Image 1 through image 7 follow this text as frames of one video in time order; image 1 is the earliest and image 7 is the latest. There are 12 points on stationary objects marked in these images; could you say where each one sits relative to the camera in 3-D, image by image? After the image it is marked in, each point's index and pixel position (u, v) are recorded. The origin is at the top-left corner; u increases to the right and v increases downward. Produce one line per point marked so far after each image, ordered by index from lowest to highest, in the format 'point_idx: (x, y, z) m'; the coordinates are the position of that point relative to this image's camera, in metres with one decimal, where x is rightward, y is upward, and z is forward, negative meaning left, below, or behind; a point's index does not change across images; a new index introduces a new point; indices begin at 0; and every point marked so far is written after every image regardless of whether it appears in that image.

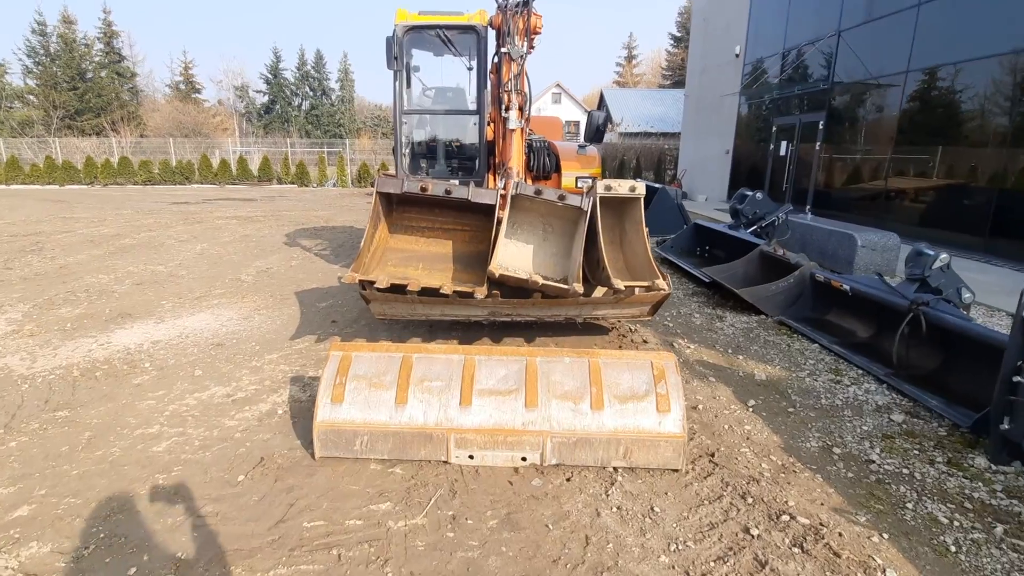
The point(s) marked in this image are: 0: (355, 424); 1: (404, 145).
0: (-0.8, -0.7, +2.8) m
1: (-1.2, +1.7, +6.1) m
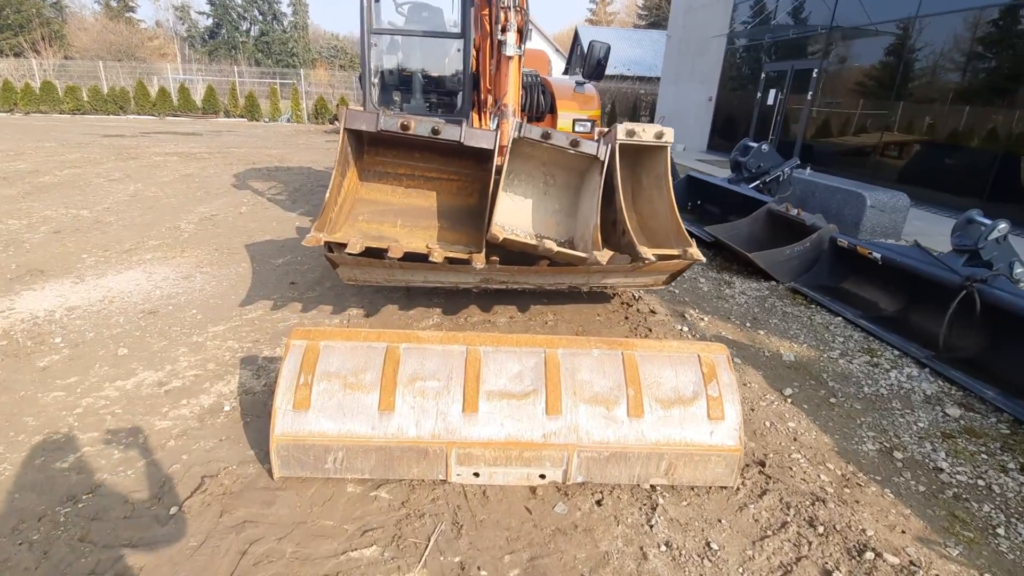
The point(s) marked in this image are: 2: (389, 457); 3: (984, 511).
0: (-0.8, -0.6, +2.1) m
1: (-1.3, +2.1, +5.1) m
2: (-0.5, -0.7, +2.2) m
3: (+2.1, -1.0, +2.3) m
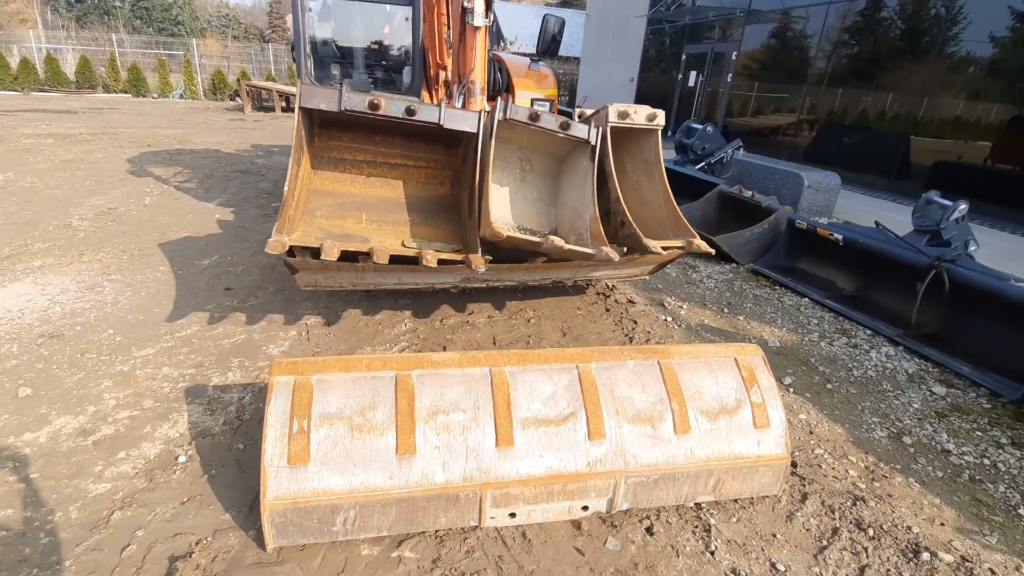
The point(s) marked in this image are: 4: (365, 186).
0: (-0.6, -0.7, +1.7) m
1: (-1.7, +2.1, +4.5) m
2: (-0.3, -0.8, +1.8) m
3: (+2.2, -0.9, +2.3) m
4: (-0.9, +0.6, +3.3) m
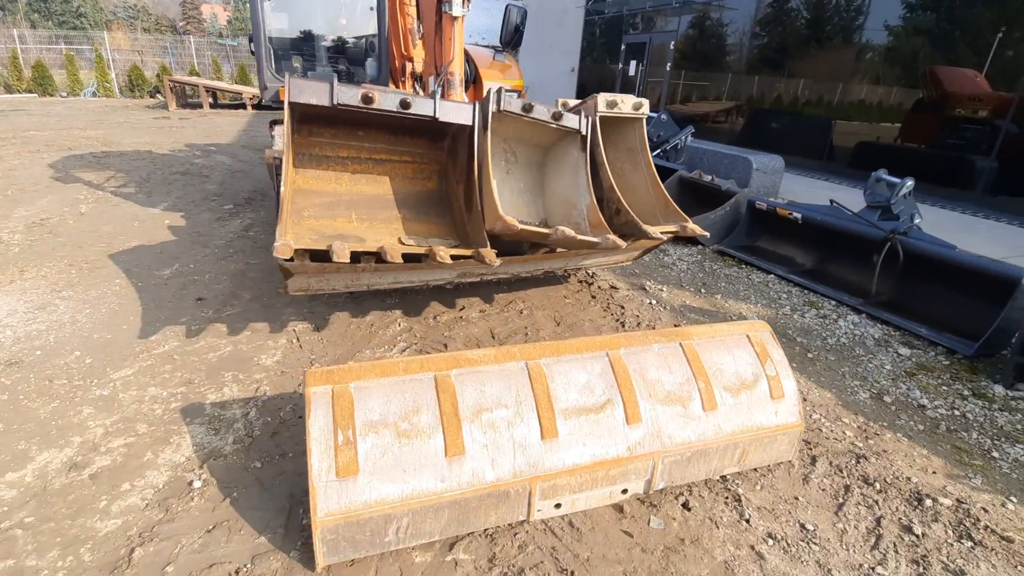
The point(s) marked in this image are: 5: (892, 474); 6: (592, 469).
0: (-0.4, -0.7, +1.7) m
1: (-2.0, +2.1, +4.2) m
2: (-0.2, -0.8, +1.8) m
3: (+2.3, -0.8, +2.6) m
4: (-1.0, +0.6, +3.1) m
5: (+1.7, -0.8, +2.3) m
6: (+0.3, -0.7, +1.9) m
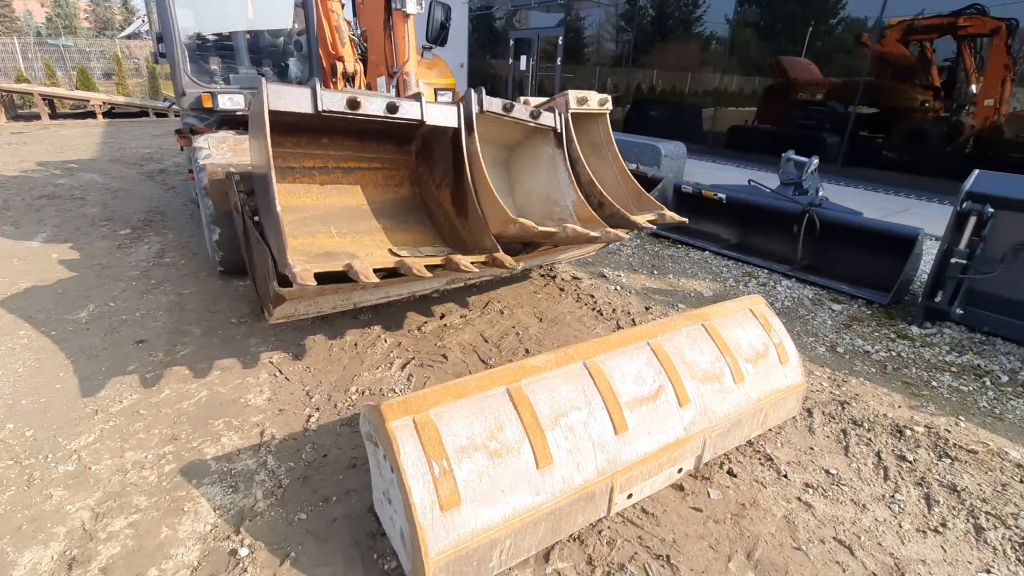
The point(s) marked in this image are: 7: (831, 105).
0: (-0.1, -0.8, +1.6) m
1: (-2.4, +1.8, +3.7) m
2: (+0.2, -0.8, +1.8) m
3: (+2.4, -0.5, +3.1) m
4: (-1.1, +0.5, +2.9) m
5: (+1.9, -0.6, +2.7) m
6: (+0.6, -0.6, +2.0) m
7: (+4.4, +2.6, +7.3) m
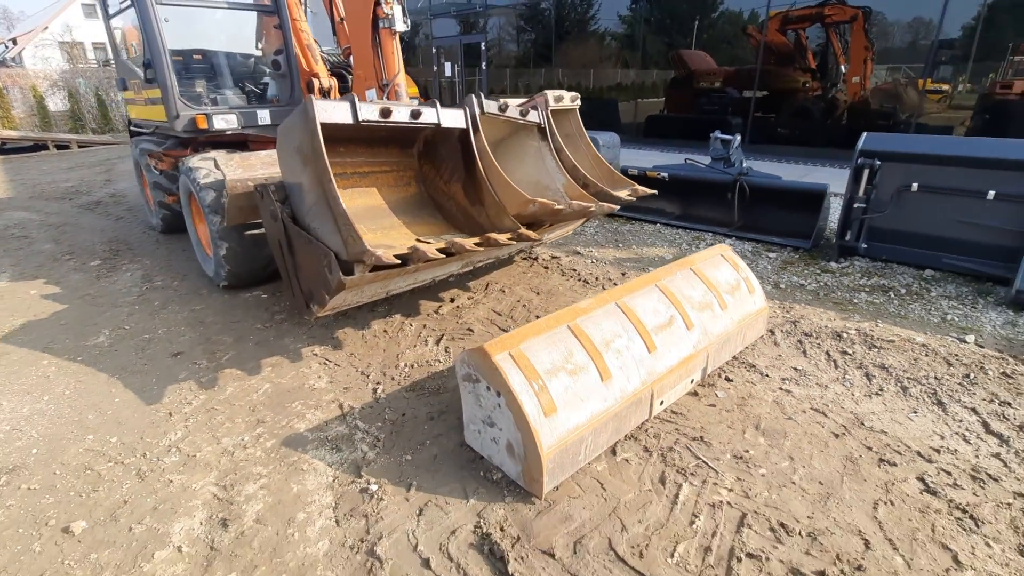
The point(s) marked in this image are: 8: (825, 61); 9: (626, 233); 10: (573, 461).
0: (+0.3, -0.6, +2.1) m
1: (-2.7, +1.7, +3.8) m
2: (+0.5, -0.6, +2.3) m
3: (+2.5, -0.1, +3.9) m
4: (-1.0, +0.6, +3.2) m
5: (+2.0, -0.3, +3.4) m
6: (+0.8, -0.4, +2.5) m
7: (+3.5, +3.2, +8.3) m
8: (+4.5, +3.3, +7.4) m
9: (+1.2, +0.6, +5.5) m
10: (+0.2, -0.7, +2.1) m
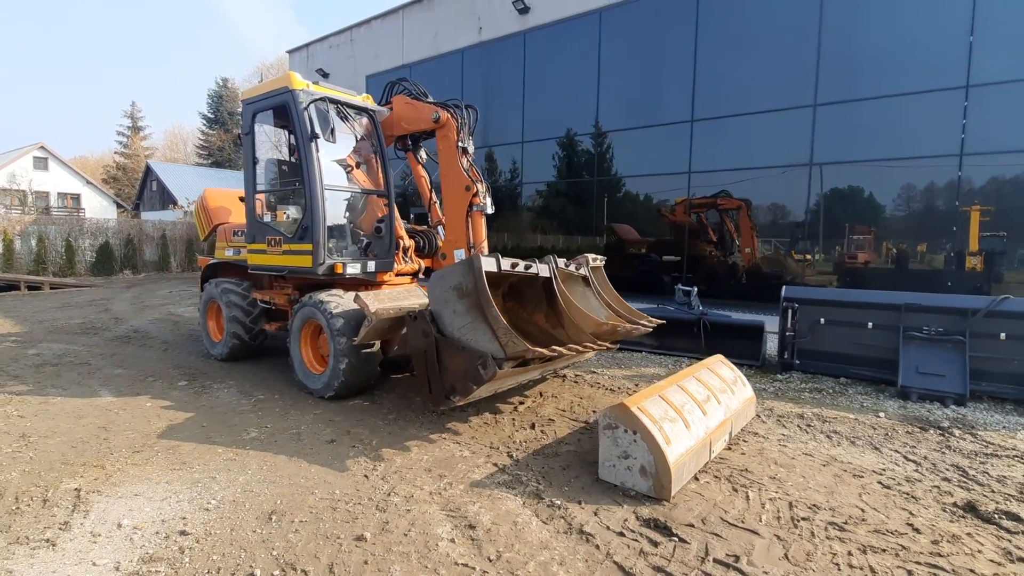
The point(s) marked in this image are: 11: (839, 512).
0: (+1.1, -1.1, +3.3) m
1: (-2.1, +0.6, +5.2) m
2: (+1.3, -1.2, +3.5) m
3: (+3.0, -1.2, +5.5) m
4: (-0.4, -0.3, +4.5) m
5: (+2.6, -1.2, +4.9) m
6: (+1.6, -1.1, +3.9) m
7: (+3.3, +0.7, +10.8) m
8: (+4.4, +1.0, +10.1) m
9: (+1.5, -1.0, +7.0) m
10: (+1.1, -1.2, +3.3) m
11: (+2.0, -1.4, +3.1) m
